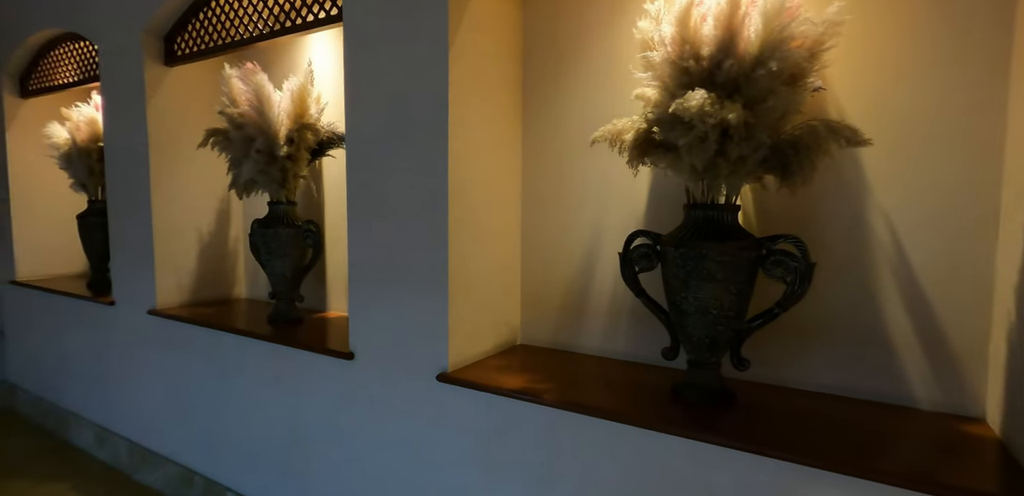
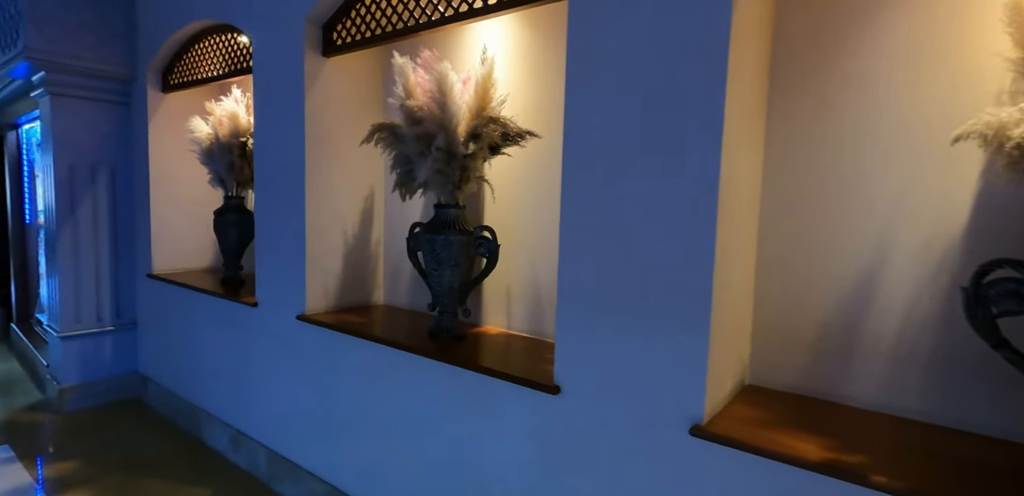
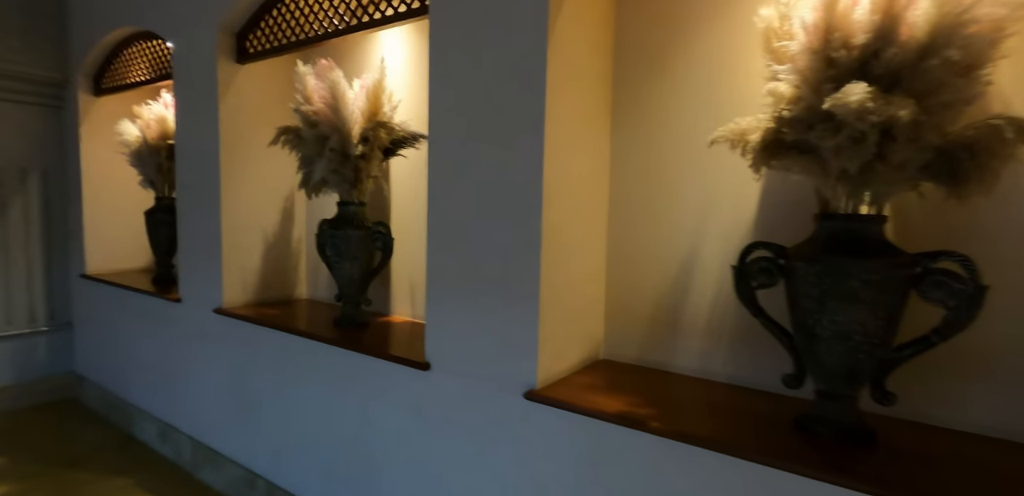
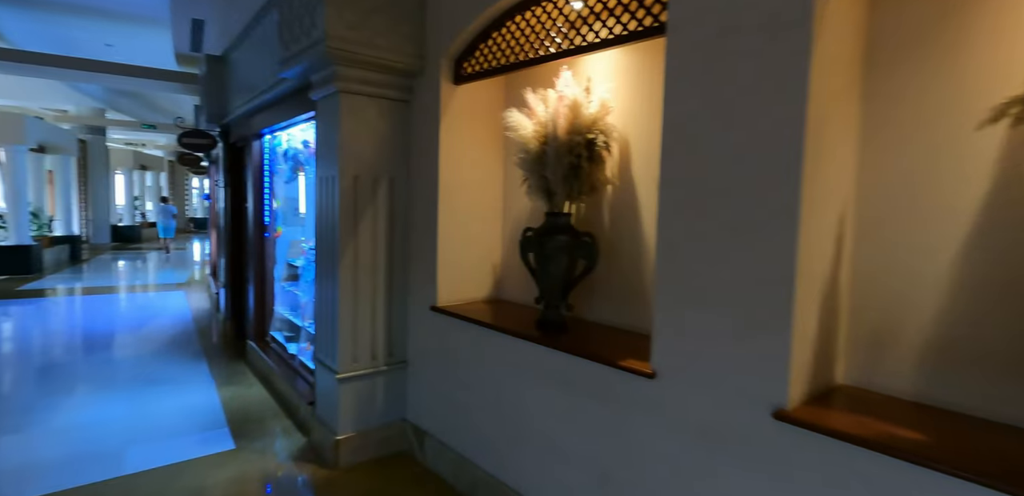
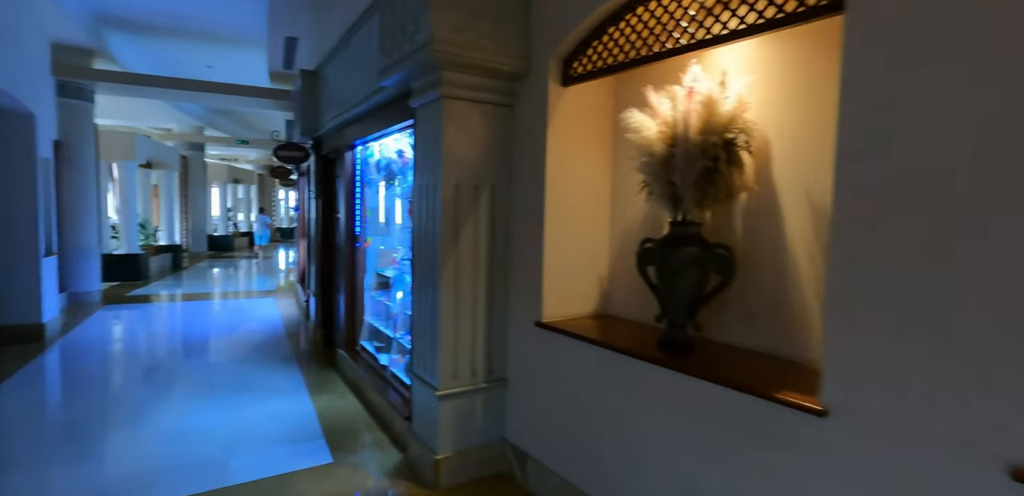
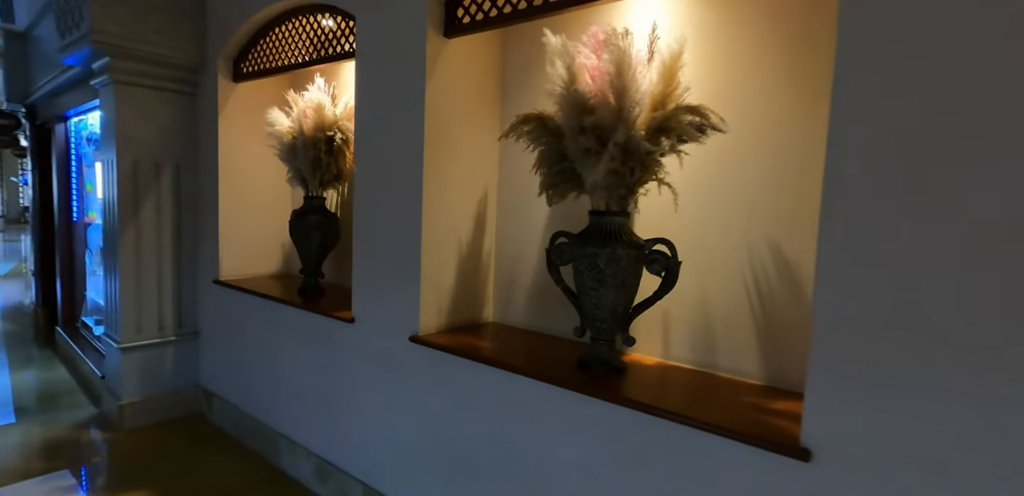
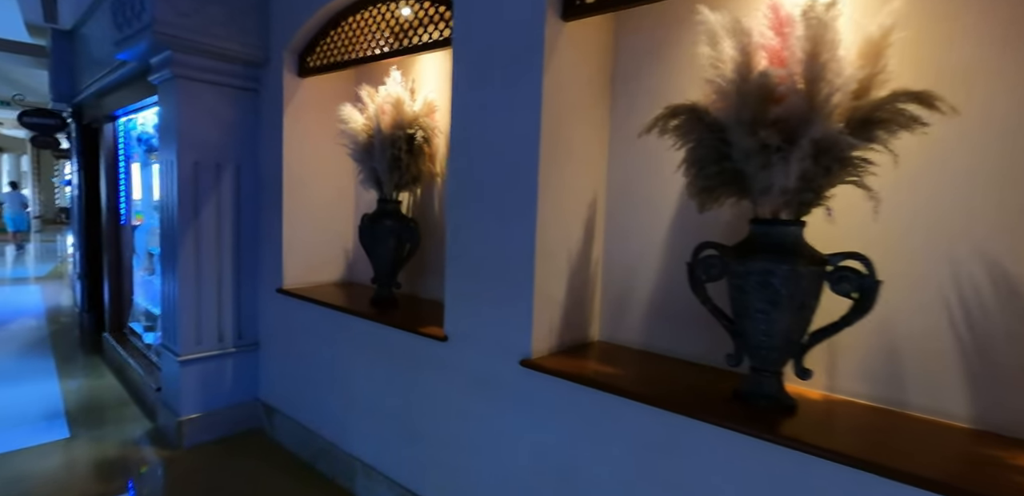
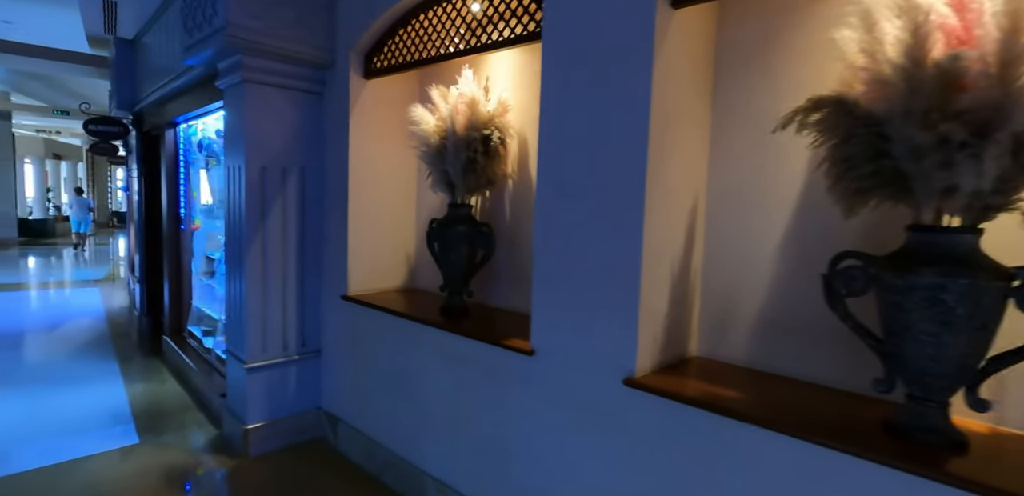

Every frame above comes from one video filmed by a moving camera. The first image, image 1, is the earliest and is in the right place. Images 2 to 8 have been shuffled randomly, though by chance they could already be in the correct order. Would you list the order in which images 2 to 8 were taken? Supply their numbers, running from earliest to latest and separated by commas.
3, 2, 6, 7, 8, 4, 5
